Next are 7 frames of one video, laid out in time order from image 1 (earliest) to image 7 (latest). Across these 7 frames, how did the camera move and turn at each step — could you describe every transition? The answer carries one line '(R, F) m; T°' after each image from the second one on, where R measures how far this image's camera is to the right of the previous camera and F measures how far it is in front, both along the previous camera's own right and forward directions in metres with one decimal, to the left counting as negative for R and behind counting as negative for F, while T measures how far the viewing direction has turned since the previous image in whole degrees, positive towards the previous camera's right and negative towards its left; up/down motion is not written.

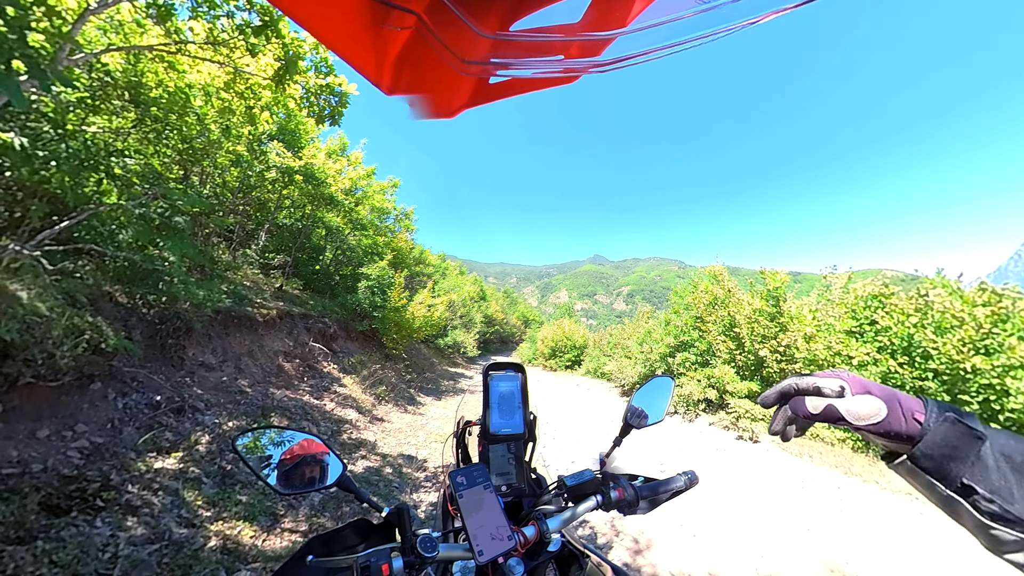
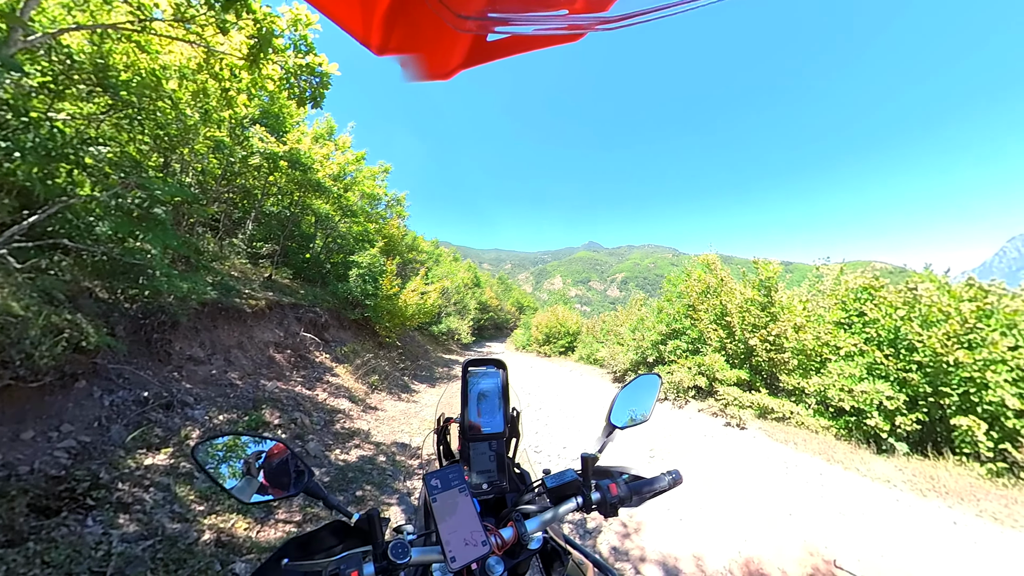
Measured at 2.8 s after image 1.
(+0.1, 0.0) m; +1°
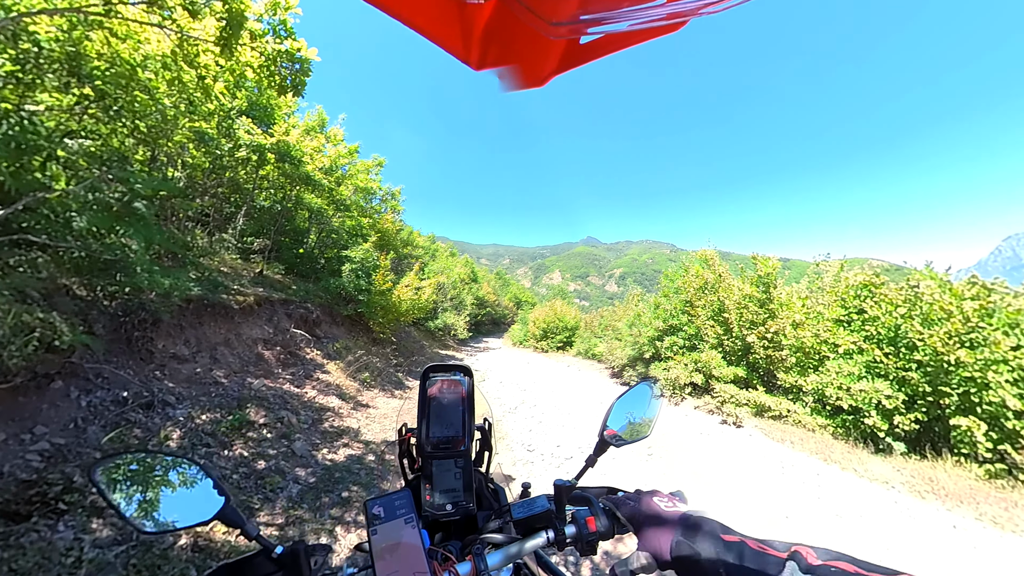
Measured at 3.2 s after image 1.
(+0.1, +0.1) m; 0°
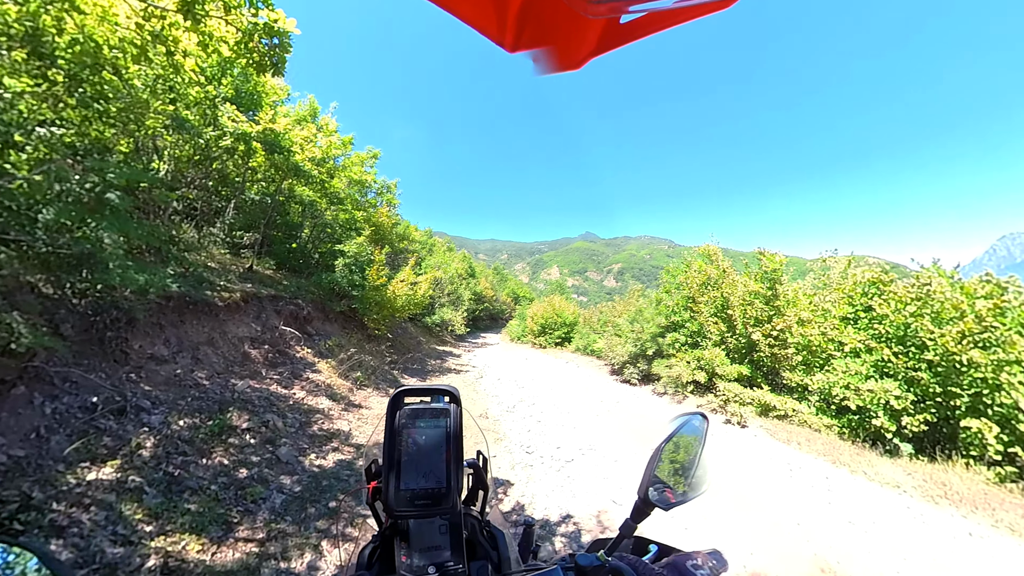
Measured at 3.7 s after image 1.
(0.0, +0.3) m; 0°
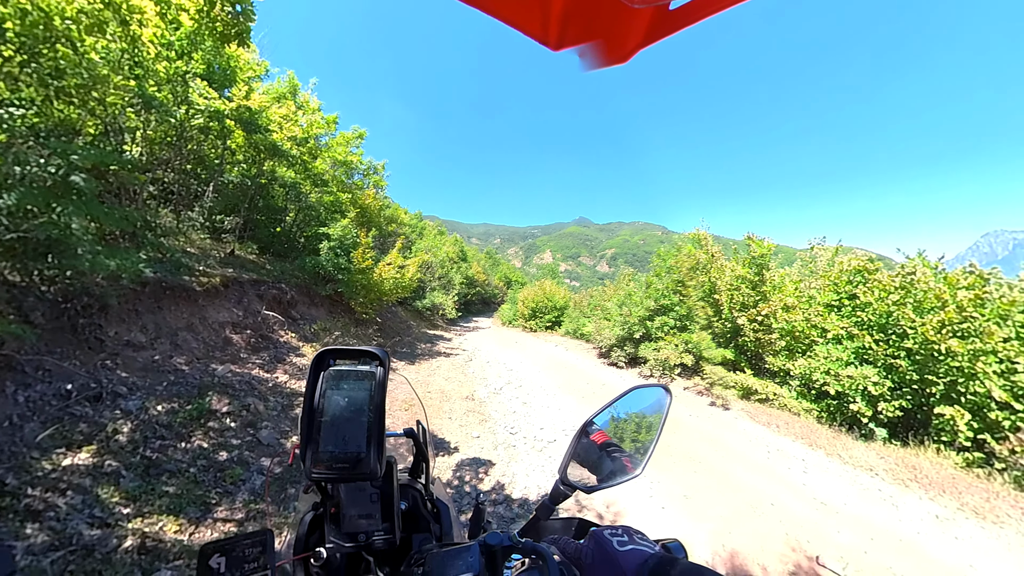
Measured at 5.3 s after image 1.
(+0.2, 0.0) m; 0°
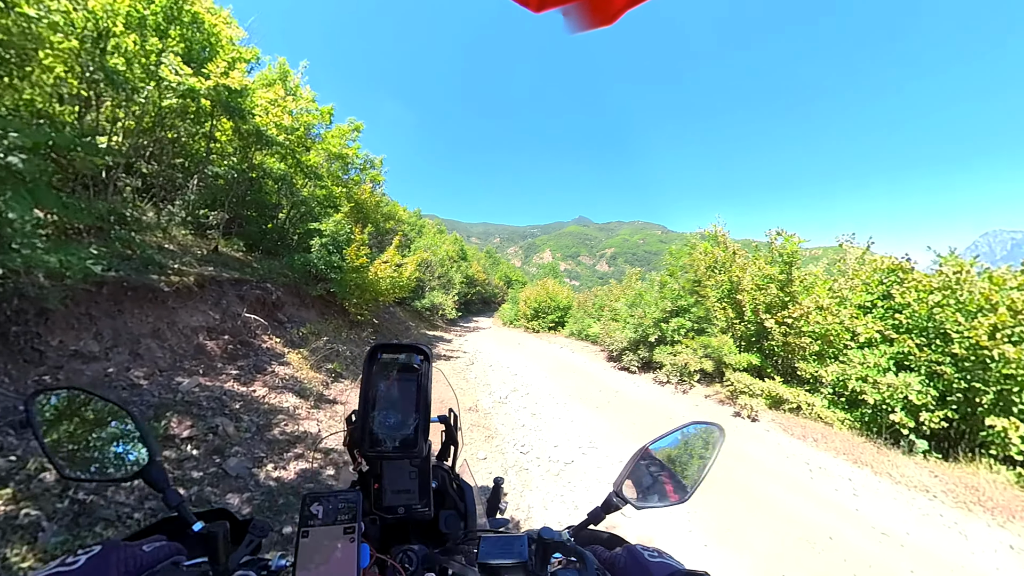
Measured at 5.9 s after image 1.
(-0.2, +0.7) m; 0°
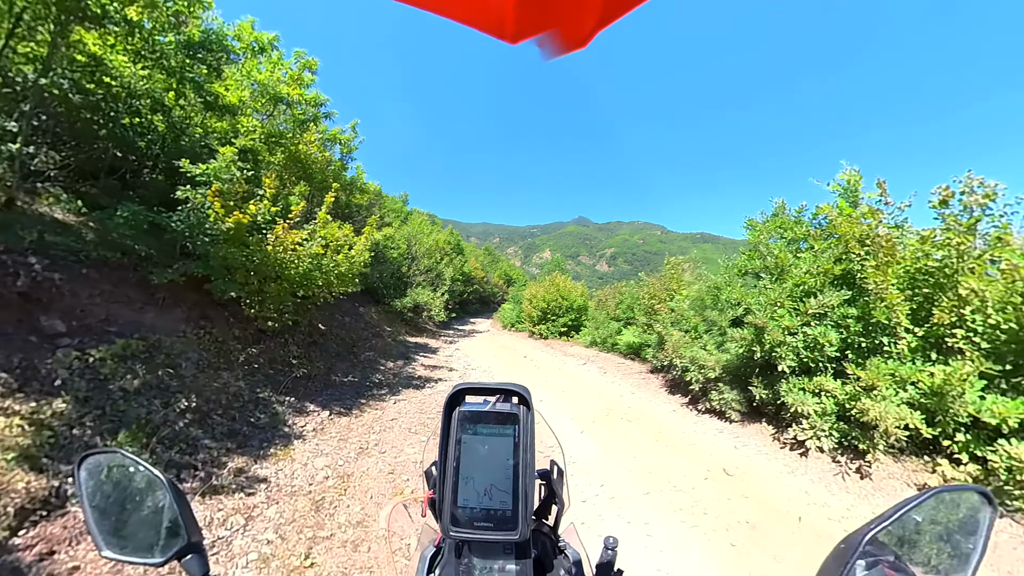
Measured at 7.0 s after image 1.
(-0.2, +3.8) m; 0°
